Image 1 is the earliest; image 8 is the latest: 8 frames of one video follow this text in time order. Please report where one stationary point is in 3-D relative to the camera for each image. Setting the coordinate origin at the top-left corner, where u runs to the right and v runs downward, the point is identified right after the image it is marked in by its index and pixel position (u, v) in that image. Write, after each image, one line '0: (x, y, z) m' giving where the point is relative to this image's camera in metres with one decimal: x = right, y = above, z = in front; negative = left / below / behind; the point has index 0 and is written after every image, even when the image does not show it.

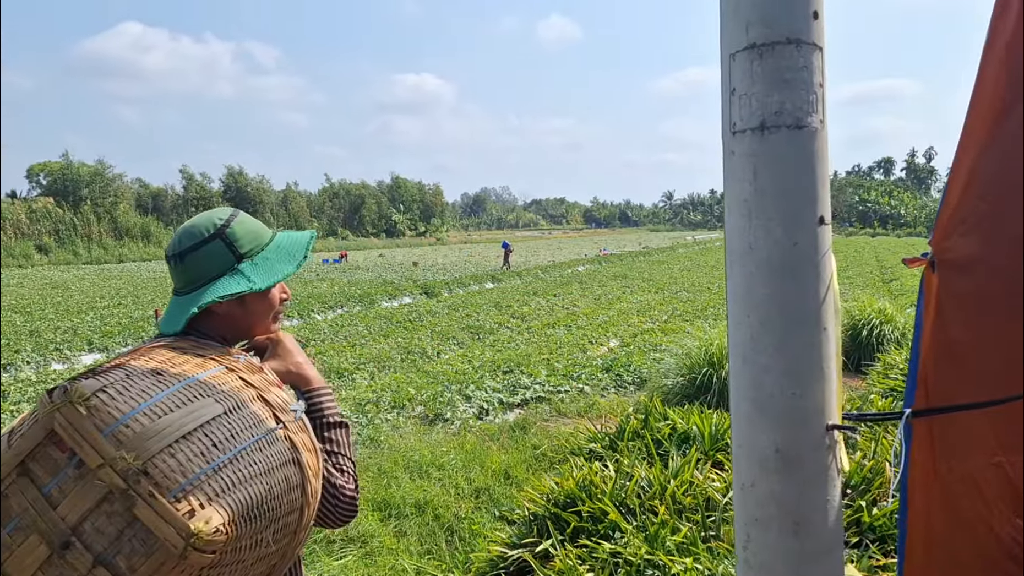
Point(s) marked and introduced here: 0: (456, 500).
0: (-0.4, -1.6, +5.9) m
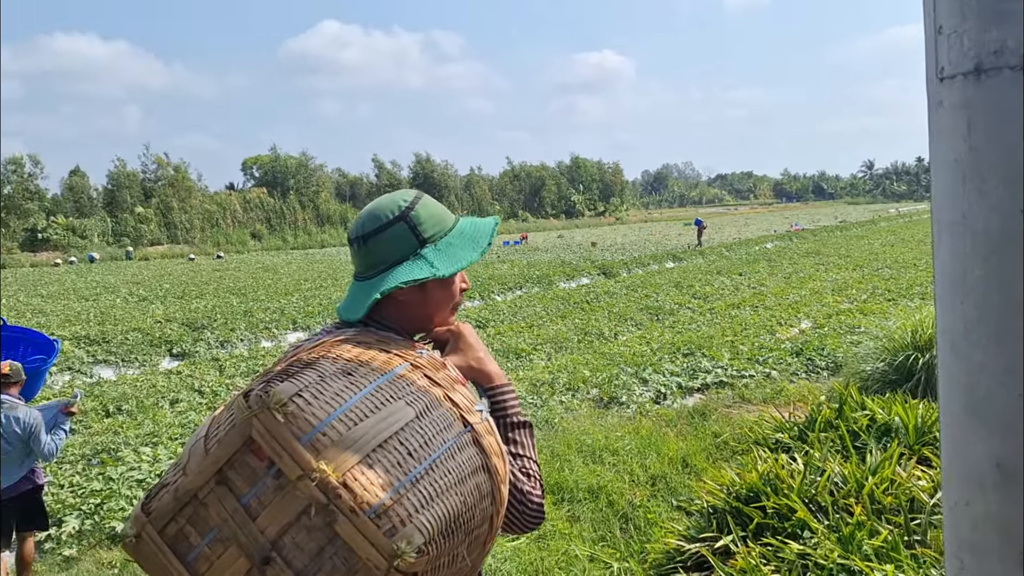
0: (+0.8, -1.4, +5.8) m
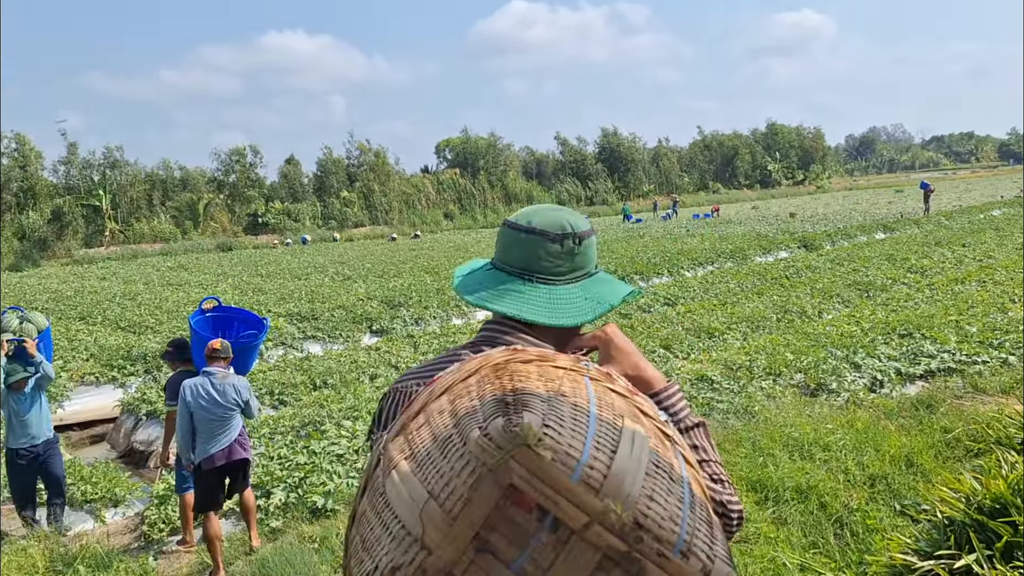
0: (+2.1, -1.3, +5.2) m
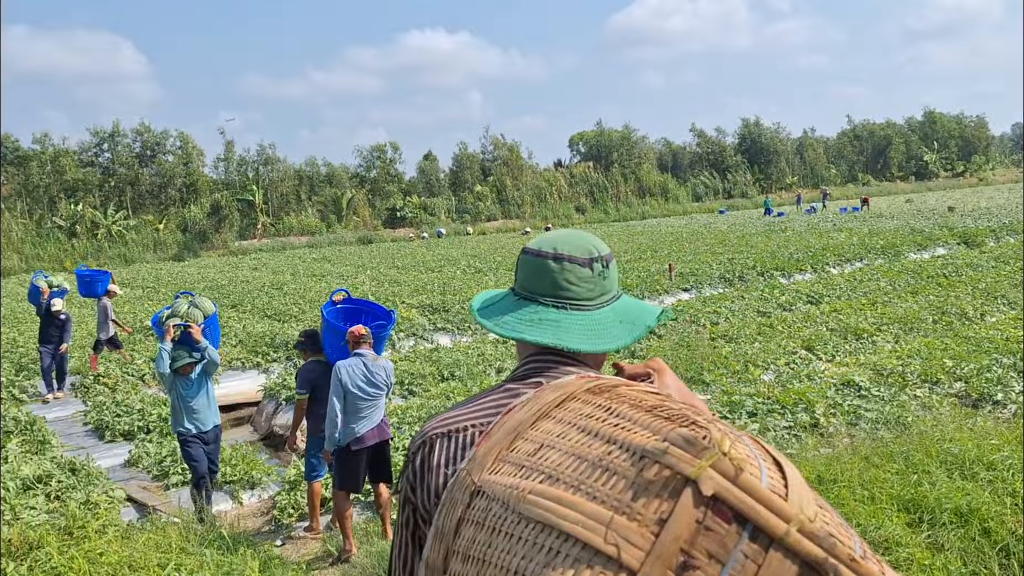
0: (+2.9, -1.3, +4.6) m
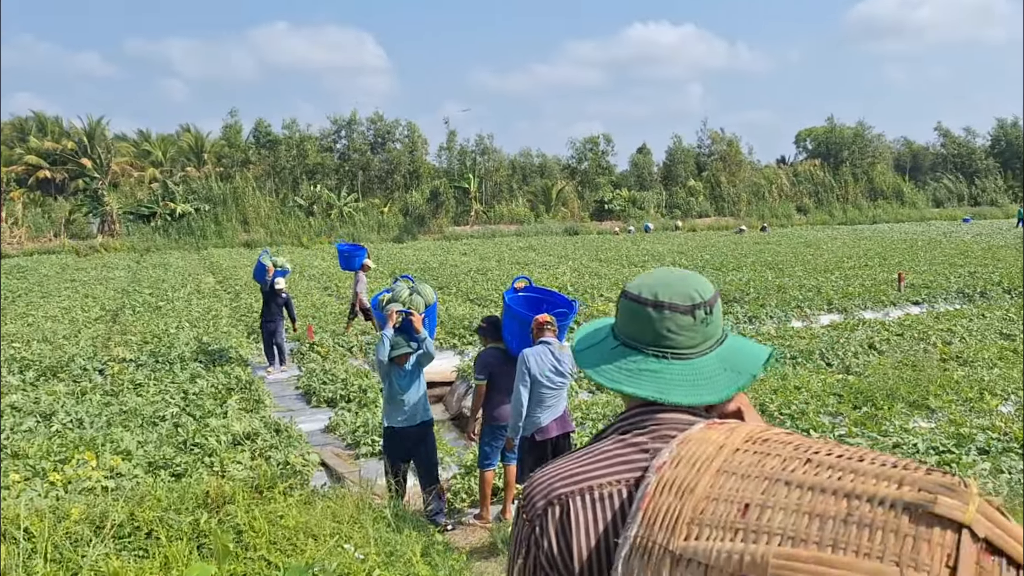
0: (+3.7, -1.5, +3.6) m
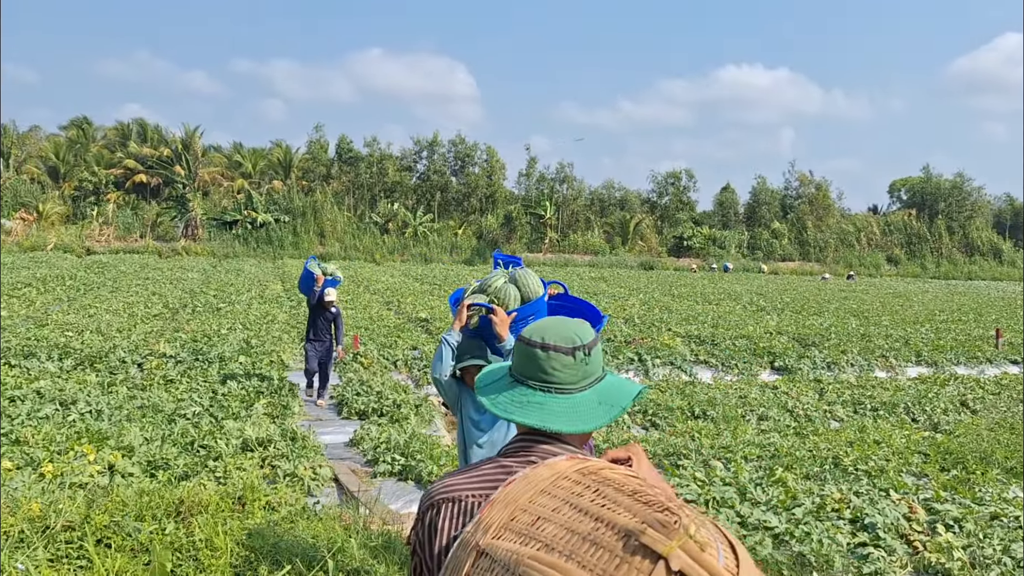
0: (+3.6, -1.7, +2.6) m
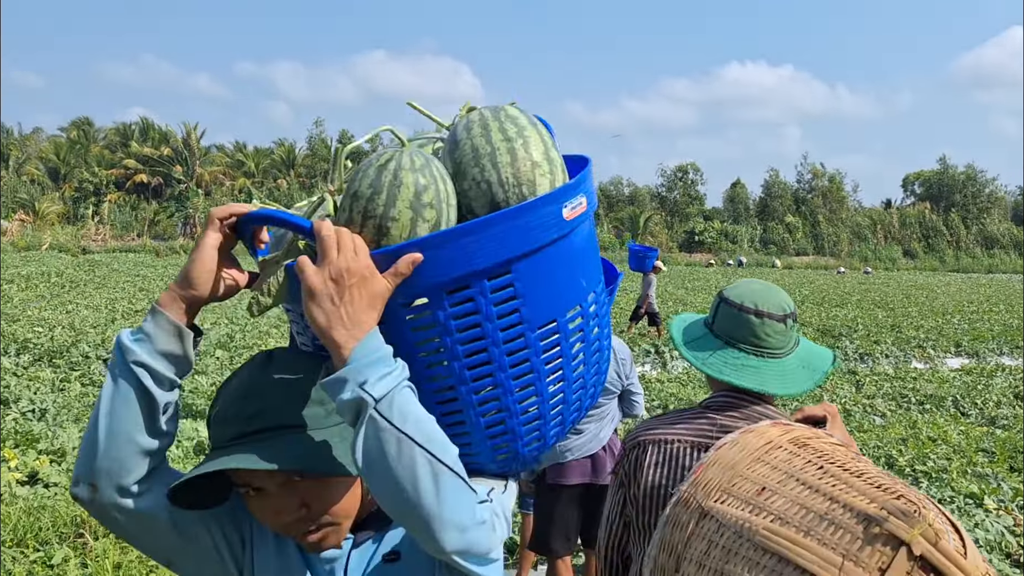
0: (+3.6, -1.5, +1.6) m
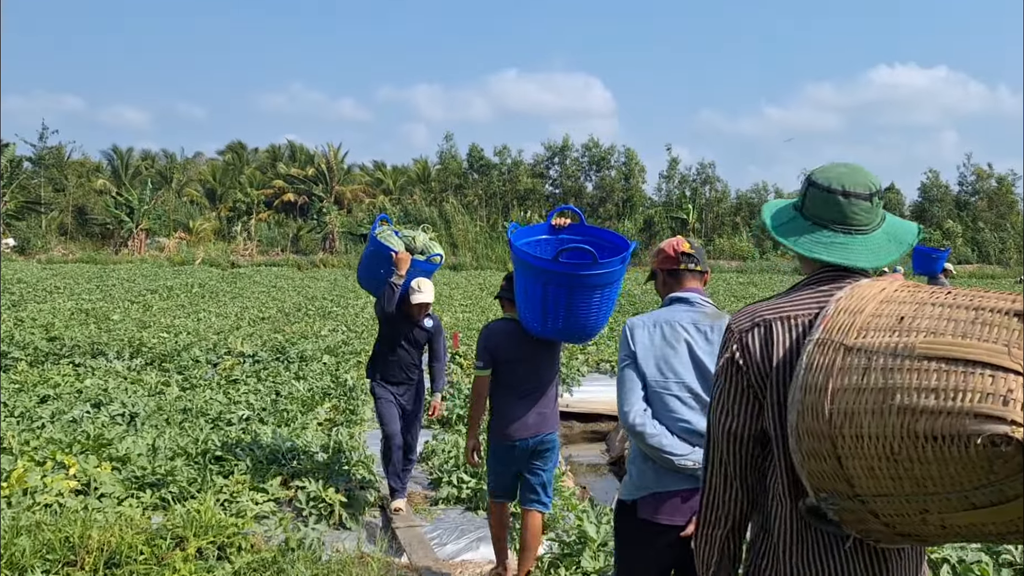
0: (+3.6, -1.4, +0.3) m
